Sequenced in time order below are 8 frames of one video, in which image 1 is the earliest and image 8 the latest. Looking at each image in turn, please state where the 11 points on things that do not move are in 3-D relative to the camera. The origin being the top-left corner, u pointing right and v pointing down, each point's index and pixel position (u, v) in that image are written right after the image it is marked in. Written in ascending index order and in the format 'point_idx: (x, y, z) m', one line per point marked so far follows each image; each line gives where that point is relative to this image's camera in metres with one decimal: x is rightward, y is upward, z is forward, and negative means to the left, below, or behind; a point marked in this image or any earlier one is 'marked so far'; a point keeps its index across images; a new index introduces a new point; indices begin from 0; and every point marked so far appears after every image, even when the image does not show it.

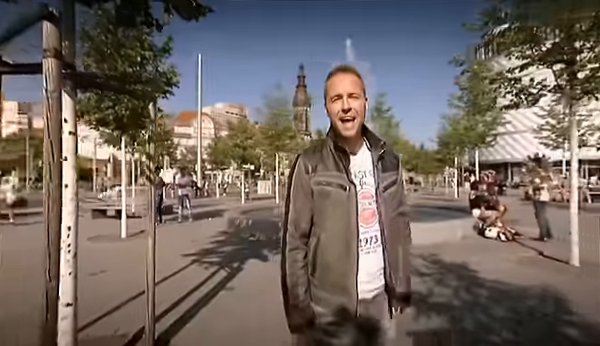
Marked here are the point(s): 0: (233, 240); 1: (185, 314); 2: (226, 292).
0: (-1.7, -1.7, +8.3) m
1: (-1.4, -1.7, +4.0) m
2: (-1.0, -1.8, +4.8) m
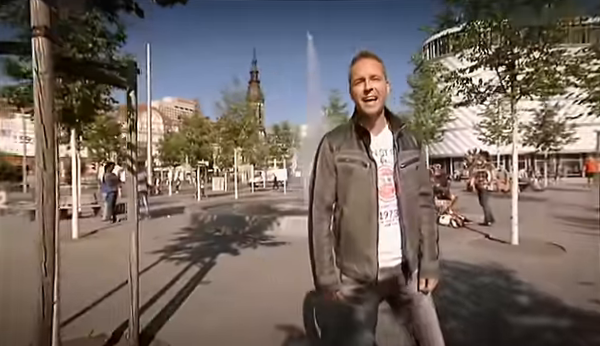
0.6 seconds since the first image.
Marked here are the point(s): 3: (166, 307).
0: (-2.5, -1.6, +8.1) m
1: (-1.6, -1.6, +3.9) m
2: (-1.4, -1.6, +4.8) m
3: (-1.6, -1.6, +4.1) m
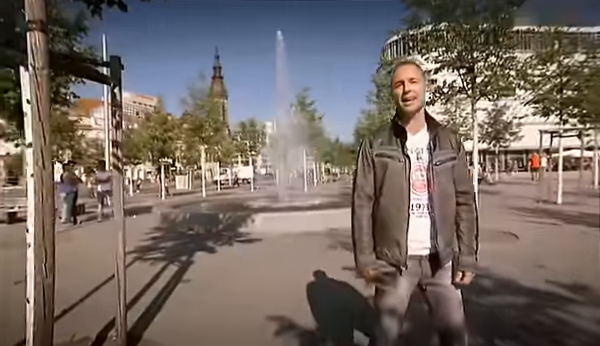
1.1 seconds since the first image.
0: (-3.1, -1.5, +7.9) m
1: (-1.8, -1.6, +3.8) m
2: (-1.7, -1.6, +4.7) m
3: (-1.8, -1.6, +4.0) m
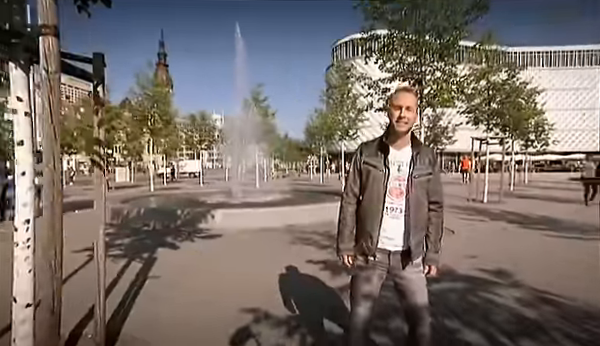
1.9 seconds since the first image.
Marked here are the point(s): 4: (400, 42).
0: (-4.1, -1.4, +7.7) m
1: (-2.1, -1.6, +3.8) m
2: (-2.1, -1.6, +4.7) m
3: (-2.2, -1.6, +4.0) m
4: (+3.0, +3.8, +9.5) m
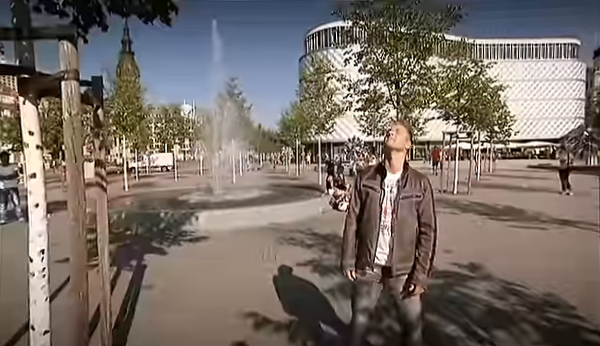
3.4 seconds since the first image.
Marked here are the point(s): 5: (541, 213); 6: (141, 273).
0: (-4.4, -1.5, +7.6) m
1: (-2.2, -1.7, +3.9) m
2: (-2.3, -1.7, +4.8) m
3: (-2.2, -1.7, +4.1) m
4: (+2.4, +3.9, +9.8) m
5: (+7.9, -1.3, +10.7) m
6: (-2.7, -1.7, +5.5) m
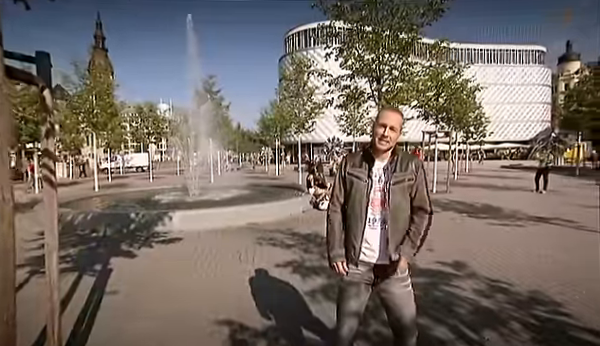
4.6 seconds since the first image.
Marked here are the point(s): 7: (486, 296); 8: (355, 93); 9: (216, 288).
0: (-4.9, -1.4, +7.0) m
1: (-2.4, -1.7, +3.5) m
2: (-2.5, -1.6, +4.4) m
3: (-2.5, -1.7, +3.6) m
4: (+1.8, +3.9, +9.7) m
5: (+7.3, -1.3, +10.9) m
6: (-3.0, -1.6, +5.0) m
7: (+2.5, -1.6, +4.4) m
8: (+1.8, +2.7, +10.7) m
9: (-1.2, -1.7, +4.8) m
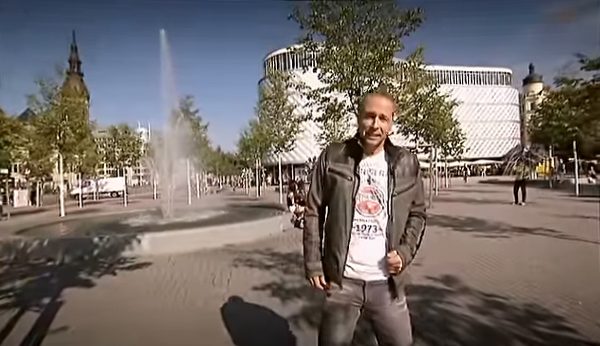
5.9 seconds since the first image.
0: (-5.3, -1.8, +6.2) m
1: (-2.6, -1.8, +2.9) m
2: (-2.8, -1.8, +3.7) m
3: (-2.7, -1.8, +3.0) m
4: (+1.1, +3.5, +9.6) m
5: (+6.6, -1.7, +10.8) m
6: (-3.3, -1.8, +4.3) m
7: (+2.2, -1.7, +4.0) m
8: (+1.1, +2.2, +10.6) m
9: (-1.5, -1.9, +4.2) m
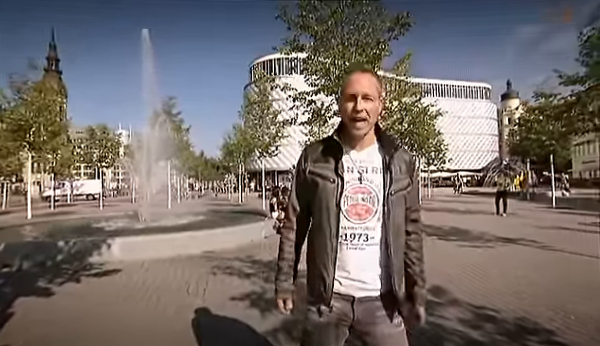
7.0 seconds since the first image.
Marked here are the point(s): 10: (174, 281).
0: (-5.6, -1.8, +5.7) m
1: (-2.7, -1.7, +2.4) m
2: (-3.0, -1.8, +3.3) m
3: (-2.8, -1.7, +2.5) m
4: (+0.8, +3.3, +9.5) m
5: (+6.1, -2.0, +10.8) m
6: (-3.5, -1.8, +3.9) m
7: (+2.0, -1.8, +3.8) m
8: (+0.6, +2.0, +10.4) m
9: (-1.7, -1.8, +3.8) m
10: (-2.2, -1.9, +5.7) m
